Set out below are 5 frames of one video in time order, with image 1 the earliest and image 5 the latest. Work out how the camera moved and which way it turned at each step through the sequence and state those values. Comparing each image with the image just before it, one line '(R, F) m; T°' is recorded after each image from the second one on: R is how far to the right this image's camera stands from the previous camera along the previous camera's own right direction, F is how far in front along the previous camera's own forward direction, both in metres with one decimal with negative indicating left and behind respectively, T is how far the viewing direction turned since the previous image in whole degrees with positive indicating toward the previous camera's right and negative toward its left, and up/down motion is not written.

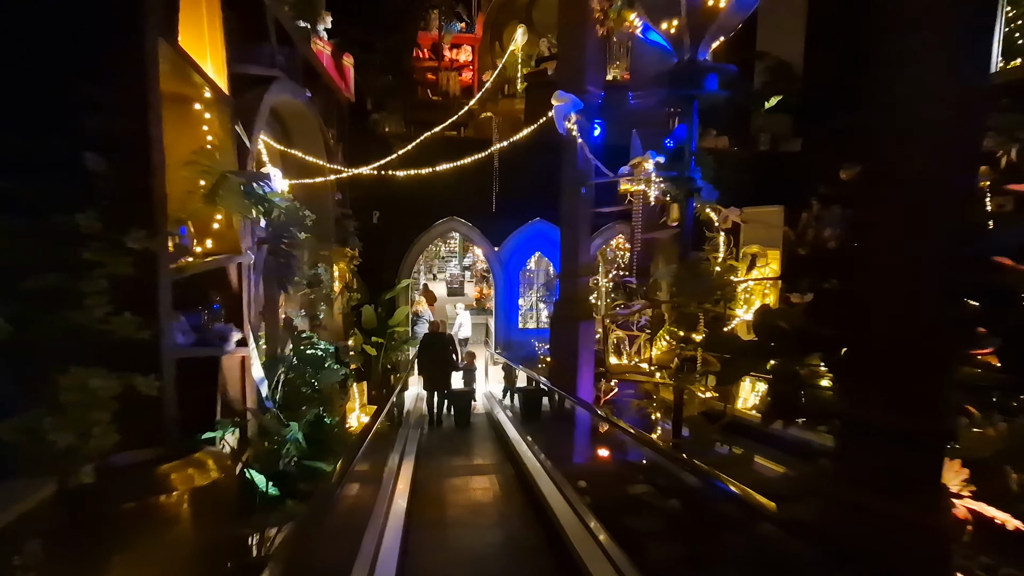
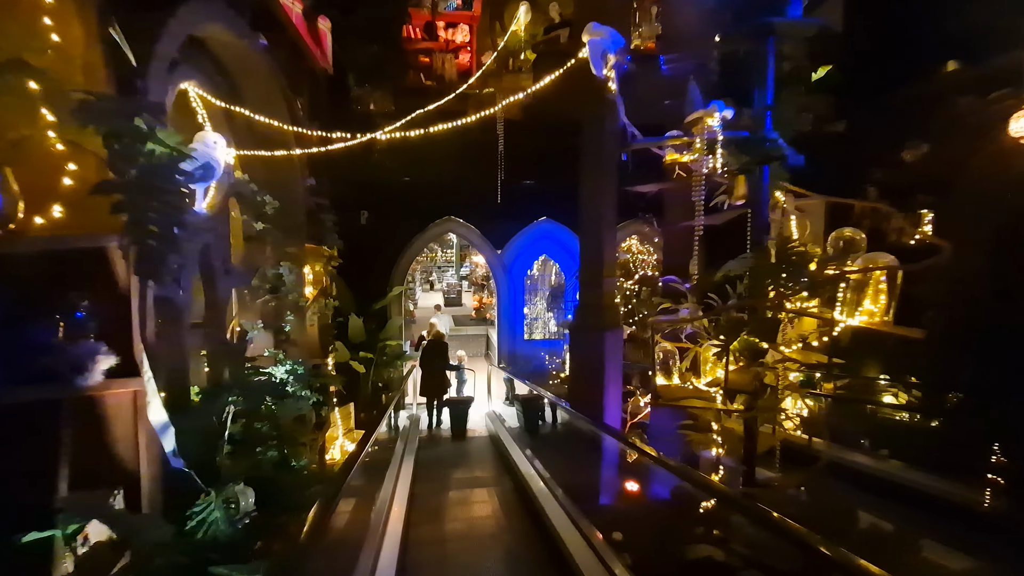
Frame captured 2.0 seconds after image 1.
(-0.1, +0.8) m; 0°
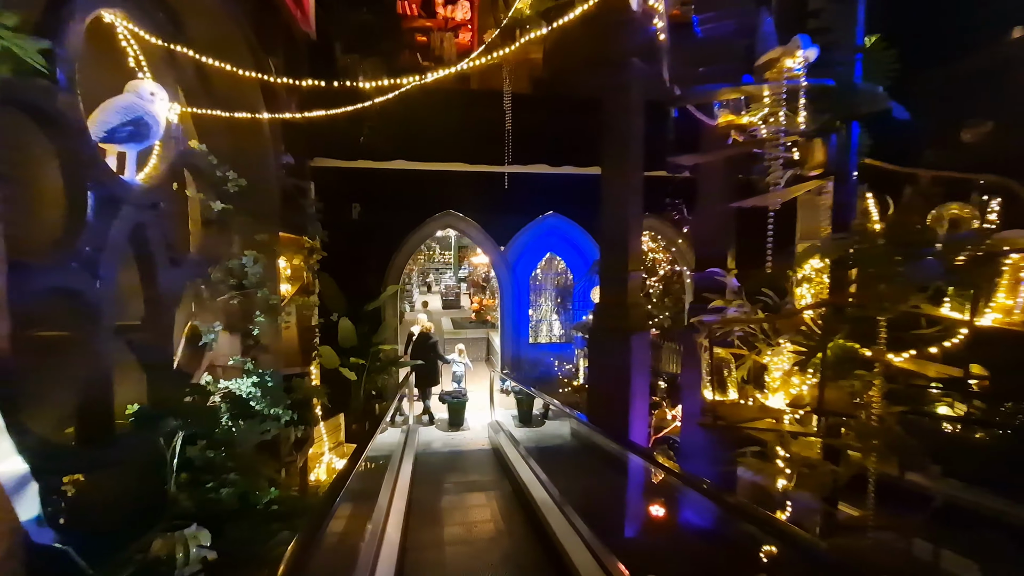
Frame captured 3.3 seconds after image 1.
(-0.1, +0.5) m; 0°
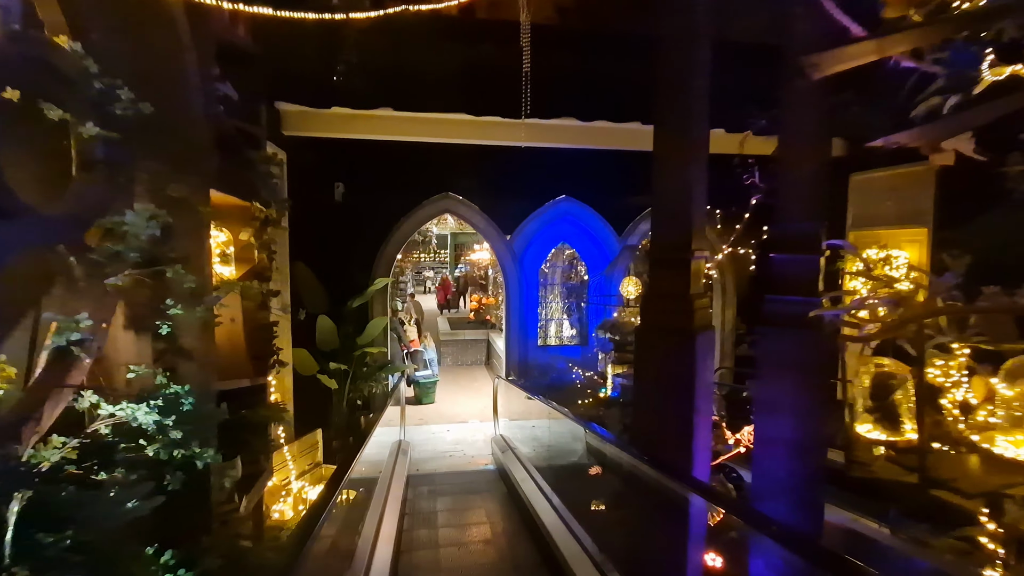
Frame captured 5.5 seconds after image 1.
(-0.1, +0.8) m; +1°
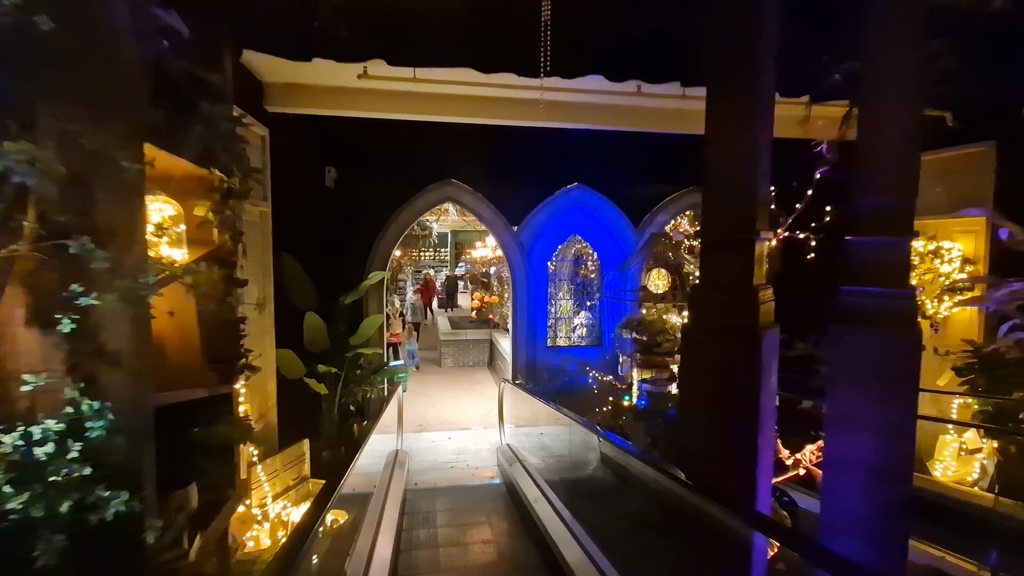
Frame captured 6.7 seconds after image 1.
(-0.1, +0.5) m; 0°
